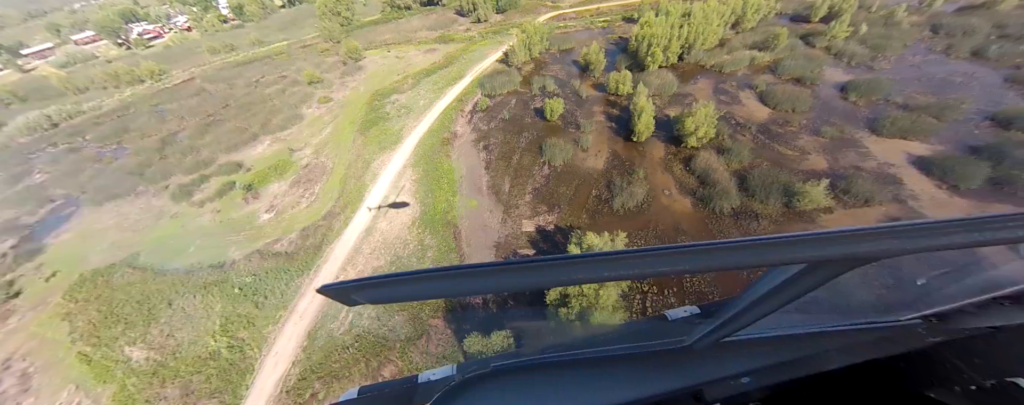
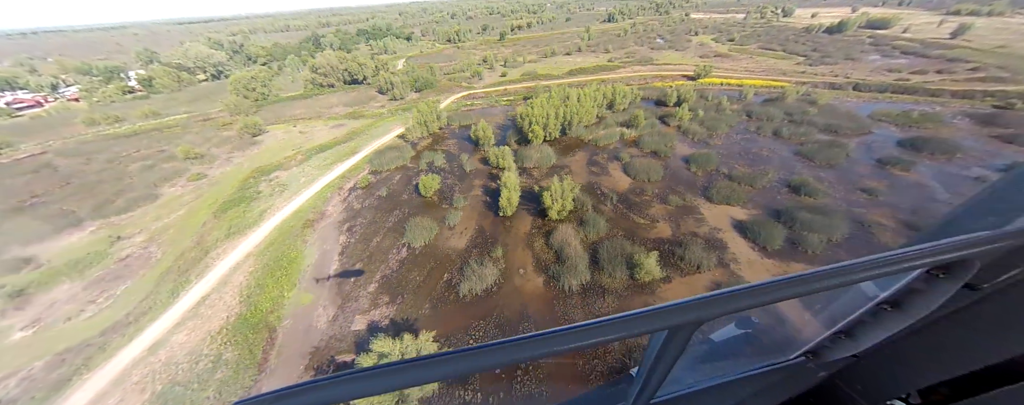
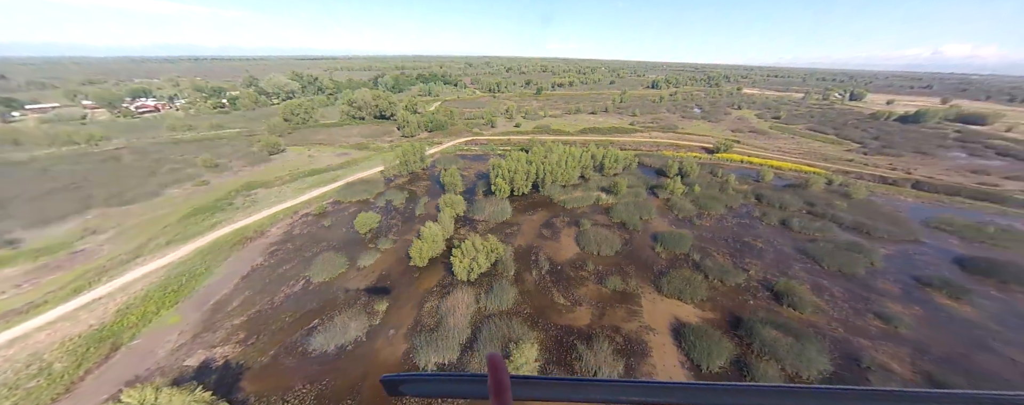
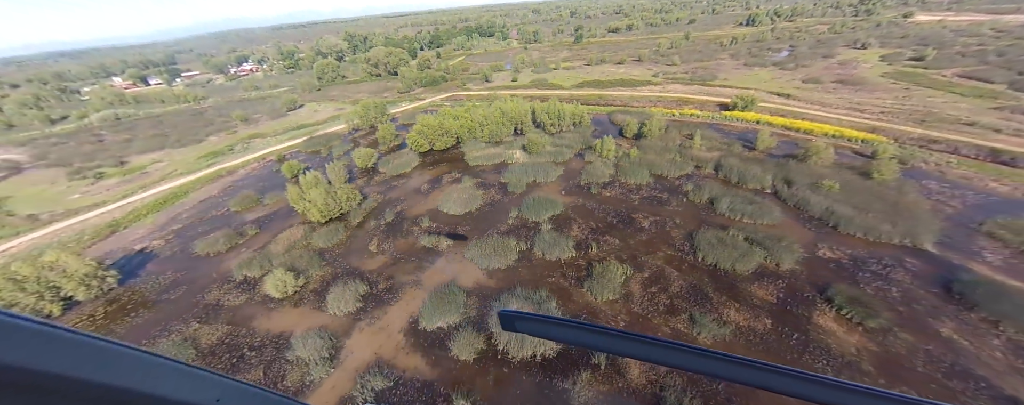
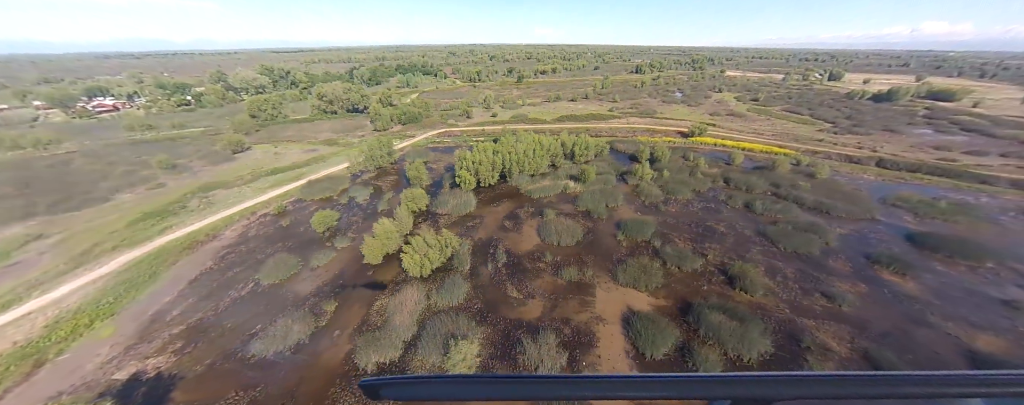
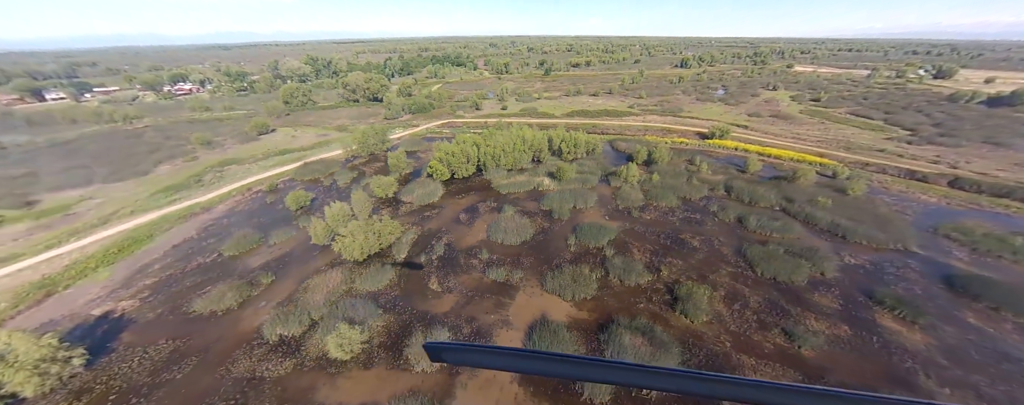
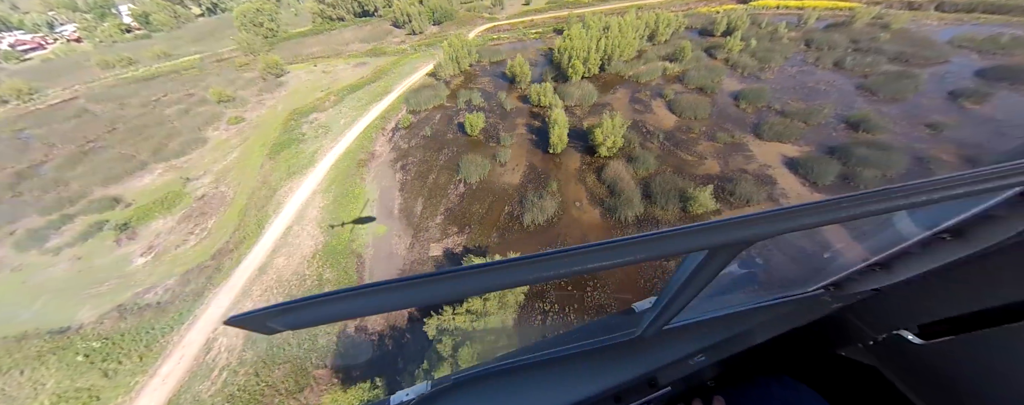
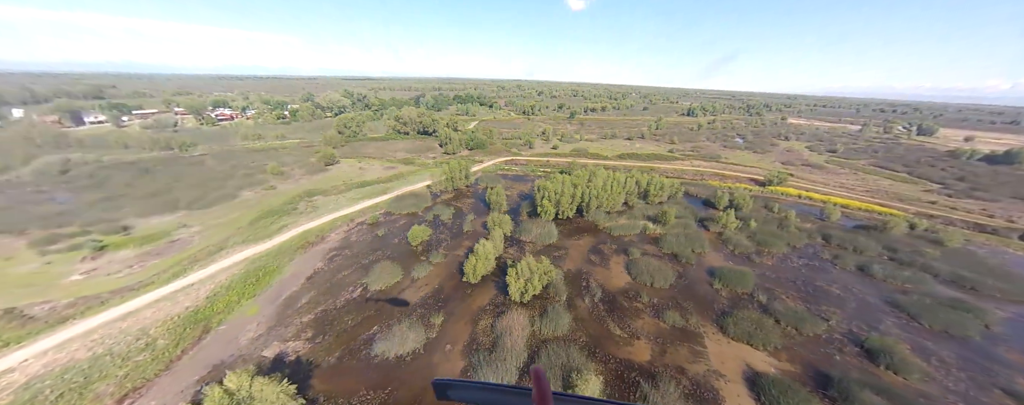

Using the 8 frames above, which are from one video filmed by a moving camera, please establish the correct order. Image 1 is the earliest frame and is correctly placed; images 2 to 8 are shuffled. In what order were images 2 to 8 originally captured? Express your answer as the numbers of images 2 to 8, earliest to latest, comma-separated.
7, 2, 8, 3, 5, 6, 4
